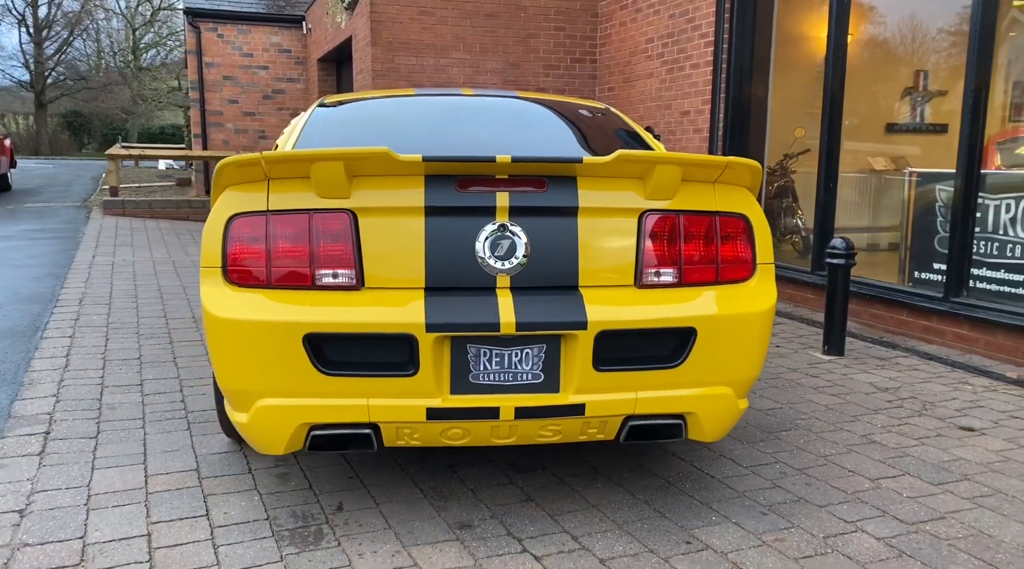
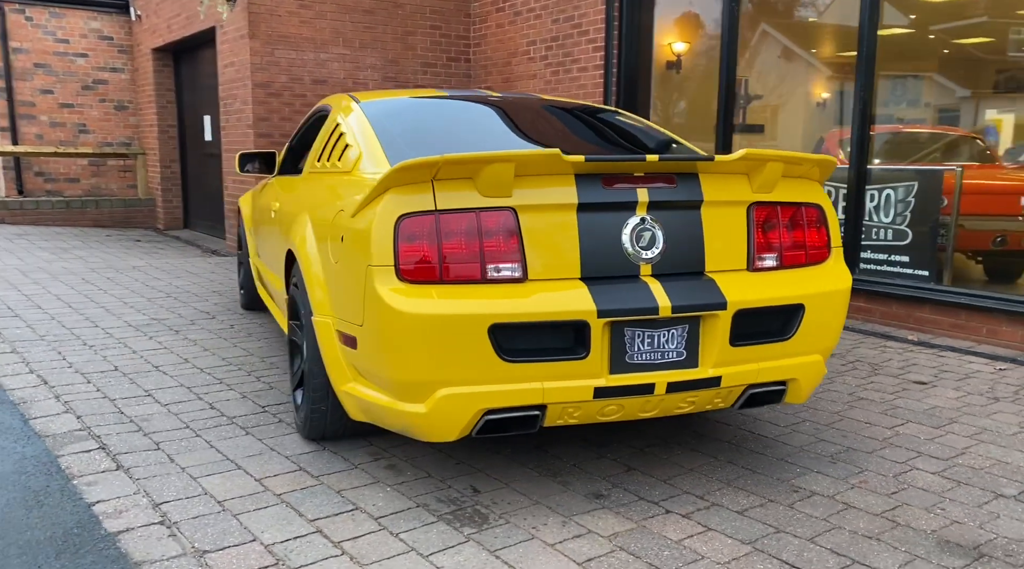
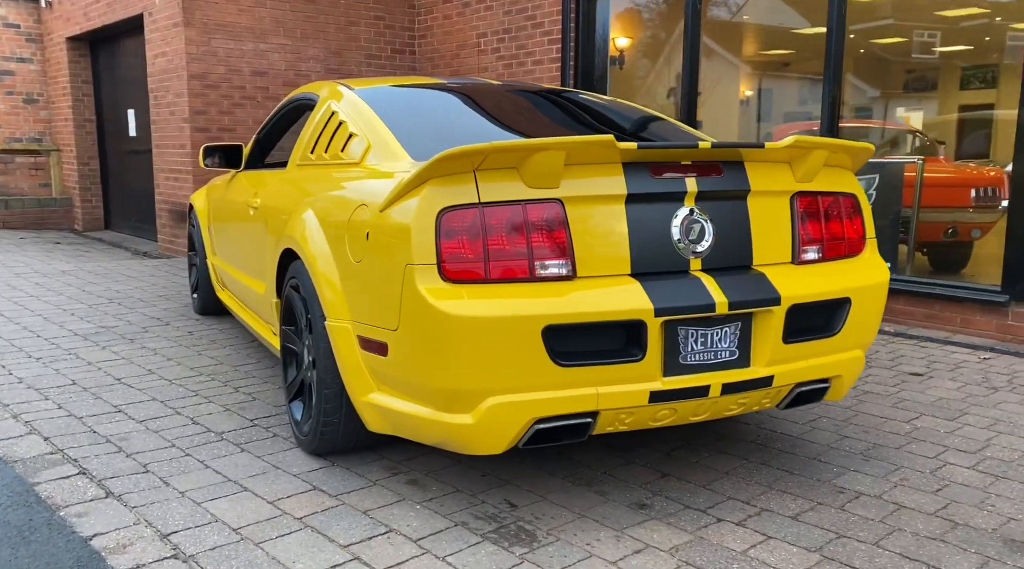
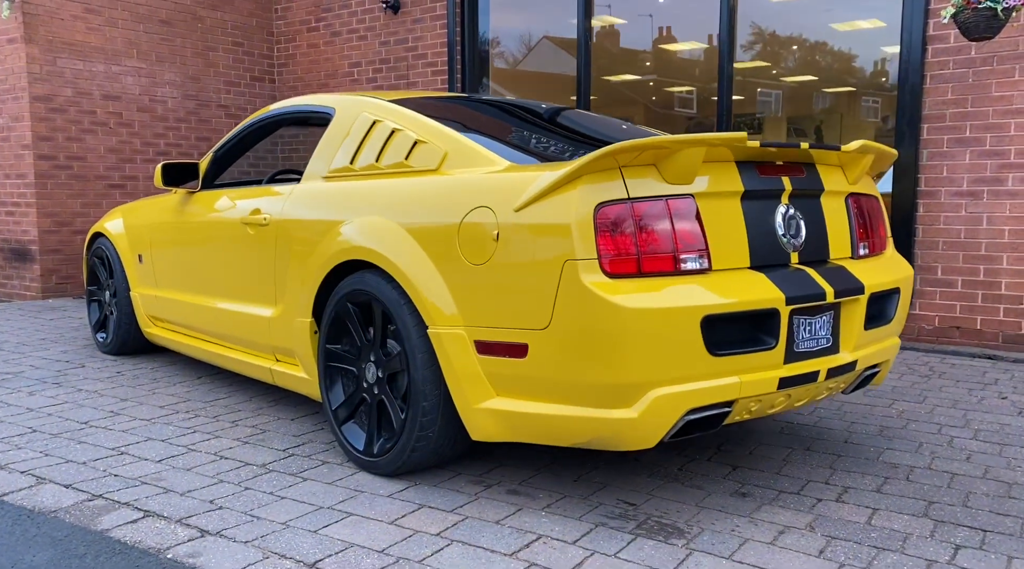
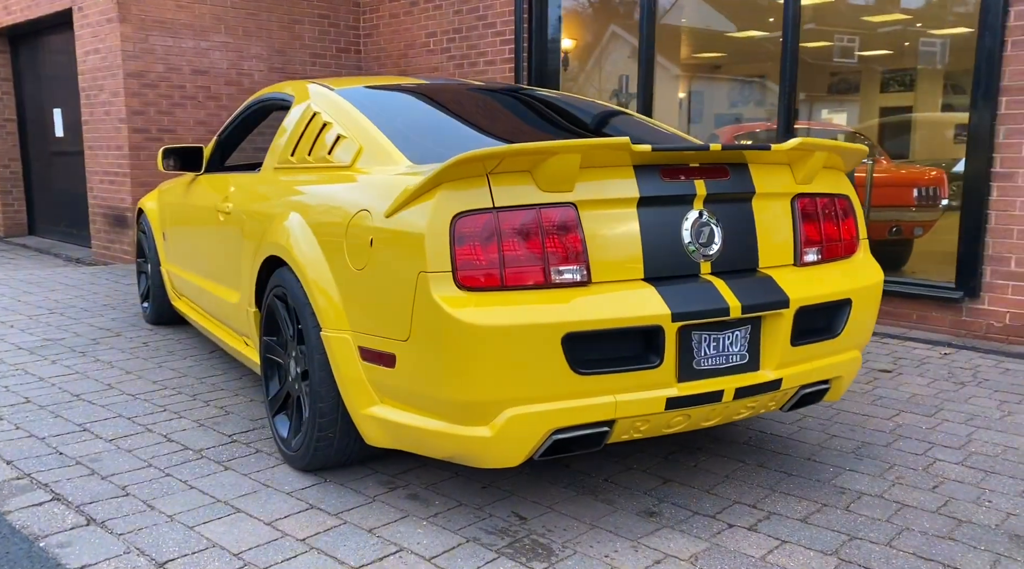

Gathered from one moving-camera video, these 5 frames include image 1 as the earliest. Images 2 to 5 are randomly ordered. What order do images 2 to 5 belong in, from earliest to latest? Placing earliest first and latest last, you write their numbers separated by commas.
2, 3, 5, 4
